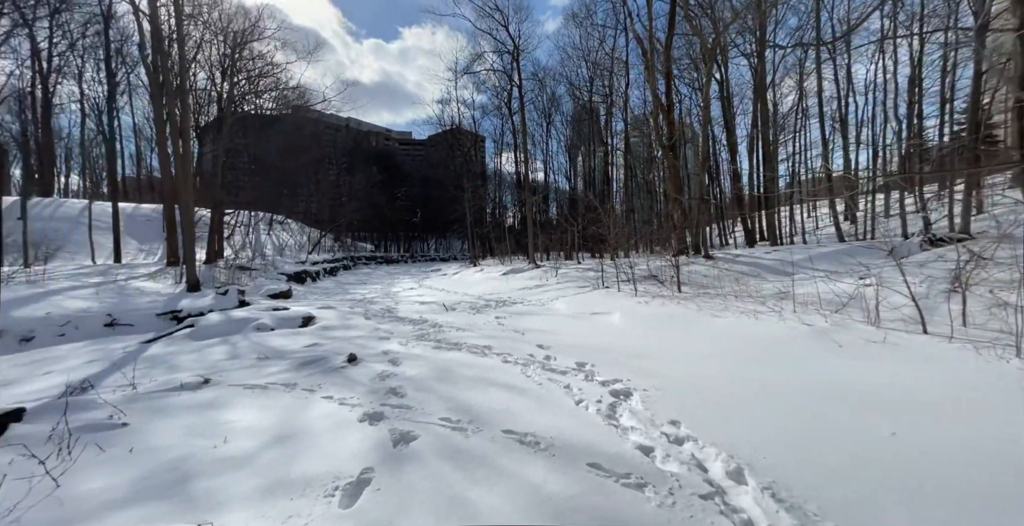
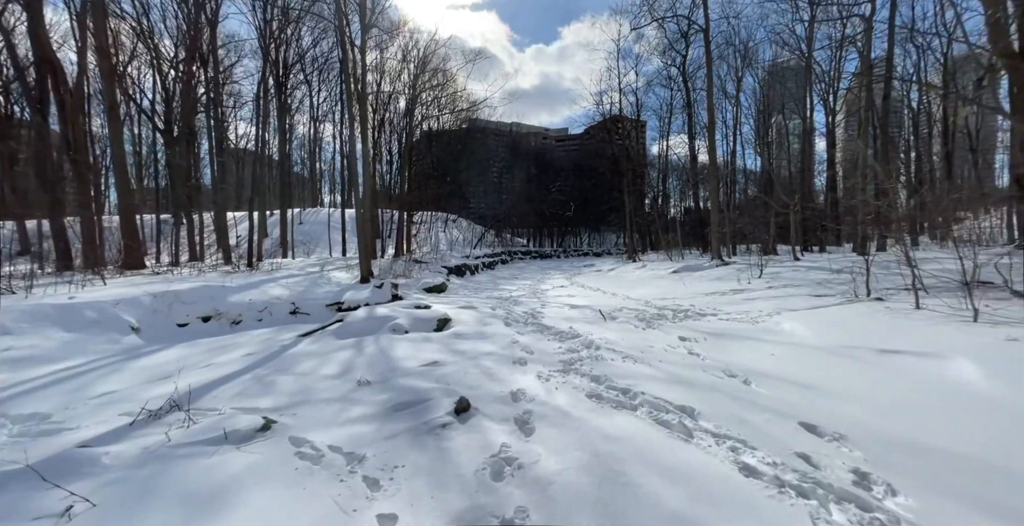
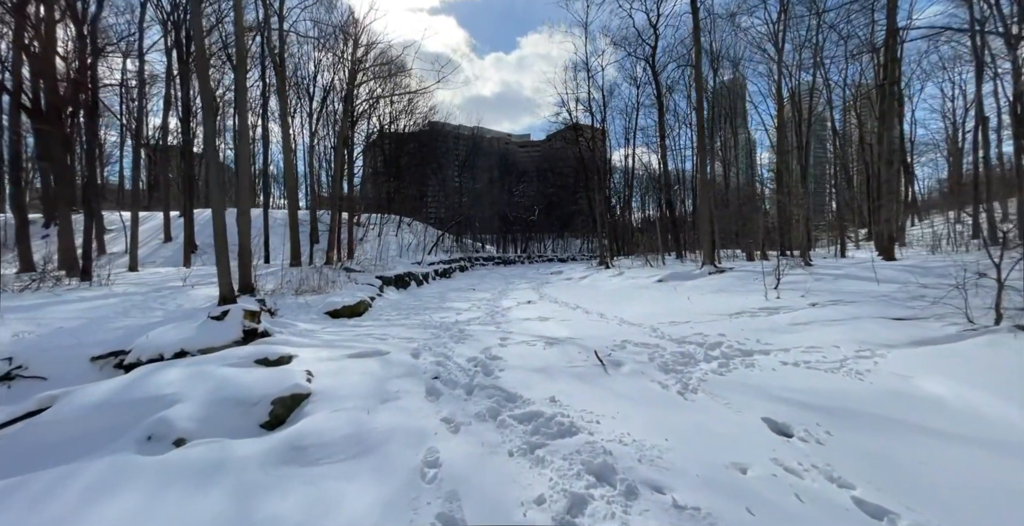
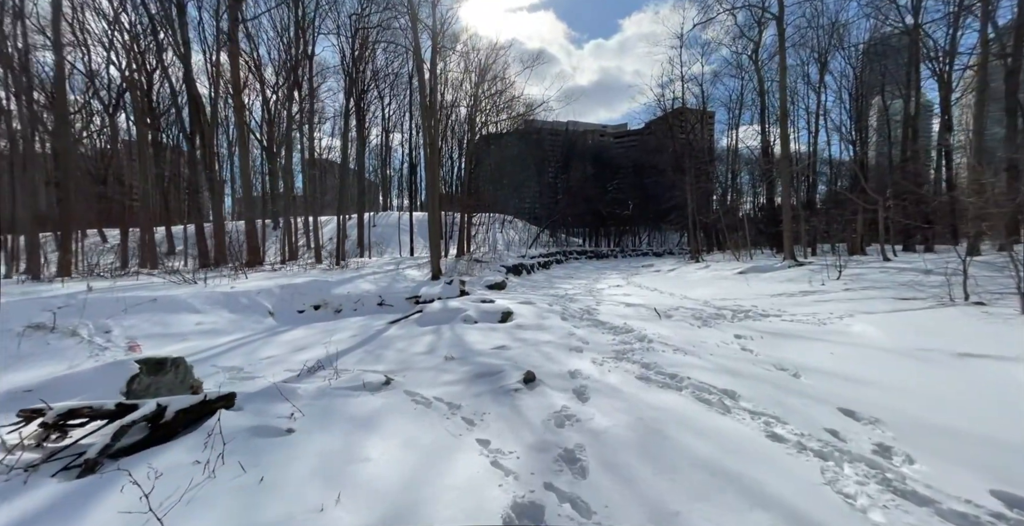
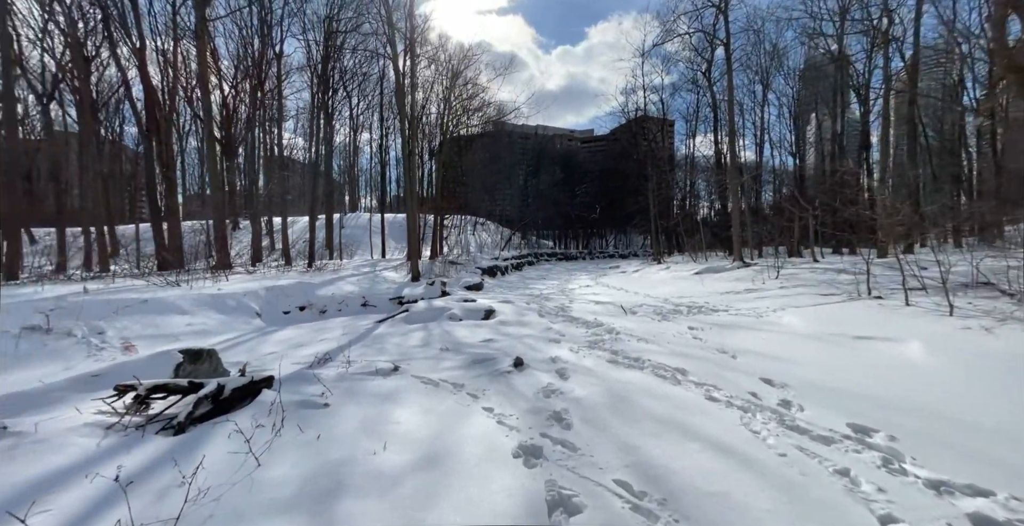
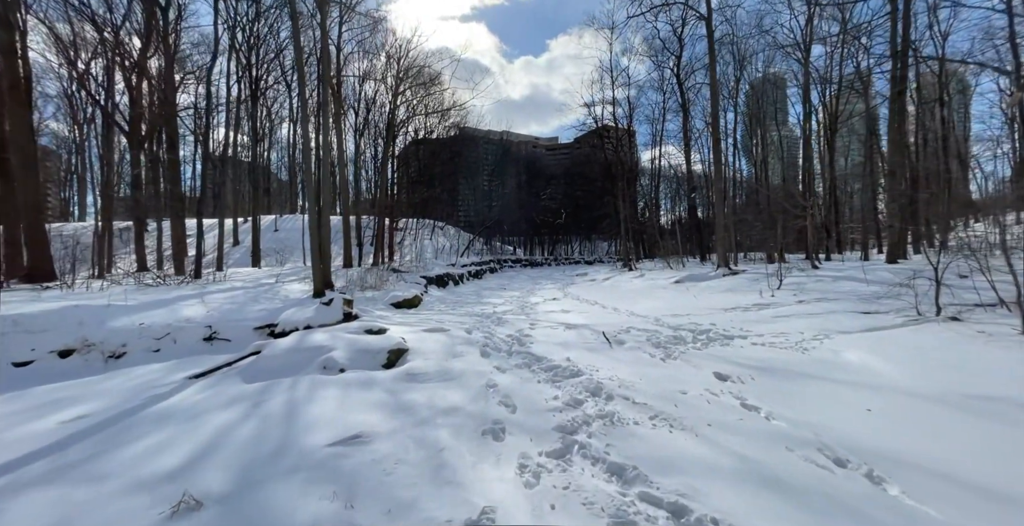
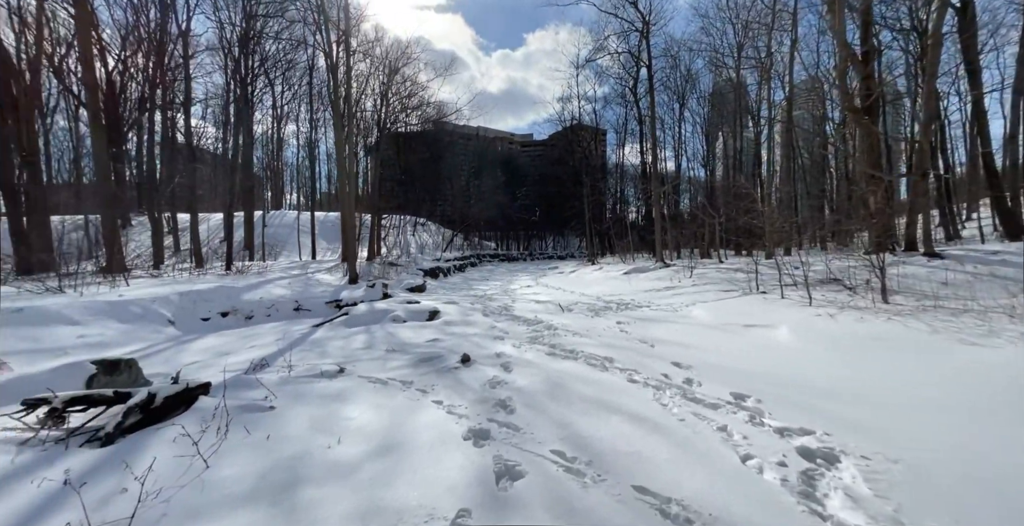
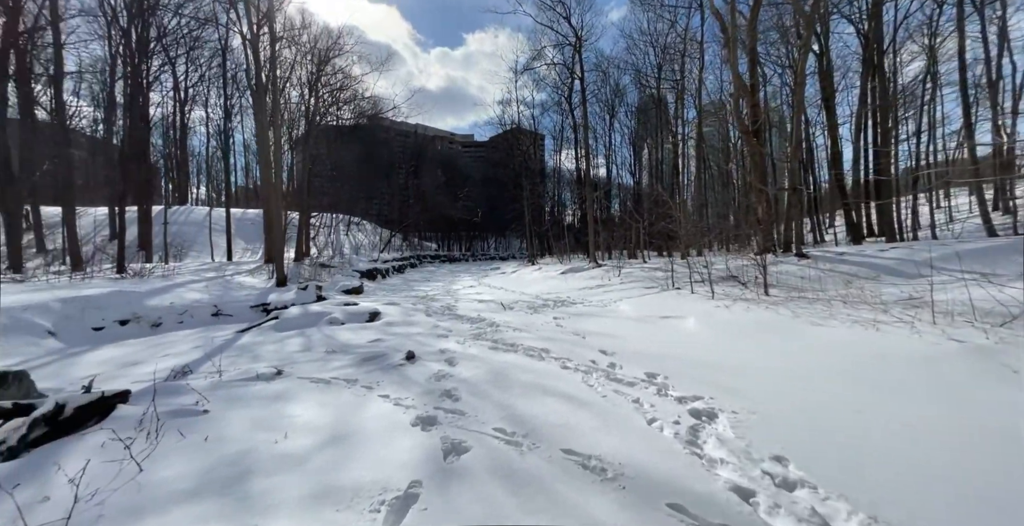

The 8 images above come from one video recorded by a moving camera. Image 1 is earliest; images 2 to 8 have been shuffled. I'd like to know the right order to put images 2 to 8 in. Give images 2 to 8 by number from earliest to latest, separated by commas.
8, 7, 5, 4, 2, 6, 3
